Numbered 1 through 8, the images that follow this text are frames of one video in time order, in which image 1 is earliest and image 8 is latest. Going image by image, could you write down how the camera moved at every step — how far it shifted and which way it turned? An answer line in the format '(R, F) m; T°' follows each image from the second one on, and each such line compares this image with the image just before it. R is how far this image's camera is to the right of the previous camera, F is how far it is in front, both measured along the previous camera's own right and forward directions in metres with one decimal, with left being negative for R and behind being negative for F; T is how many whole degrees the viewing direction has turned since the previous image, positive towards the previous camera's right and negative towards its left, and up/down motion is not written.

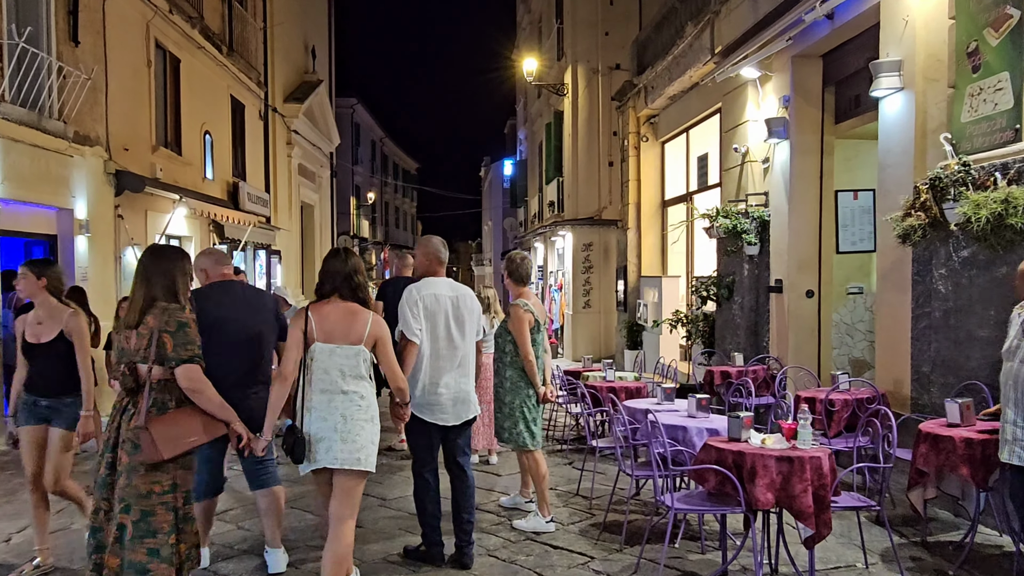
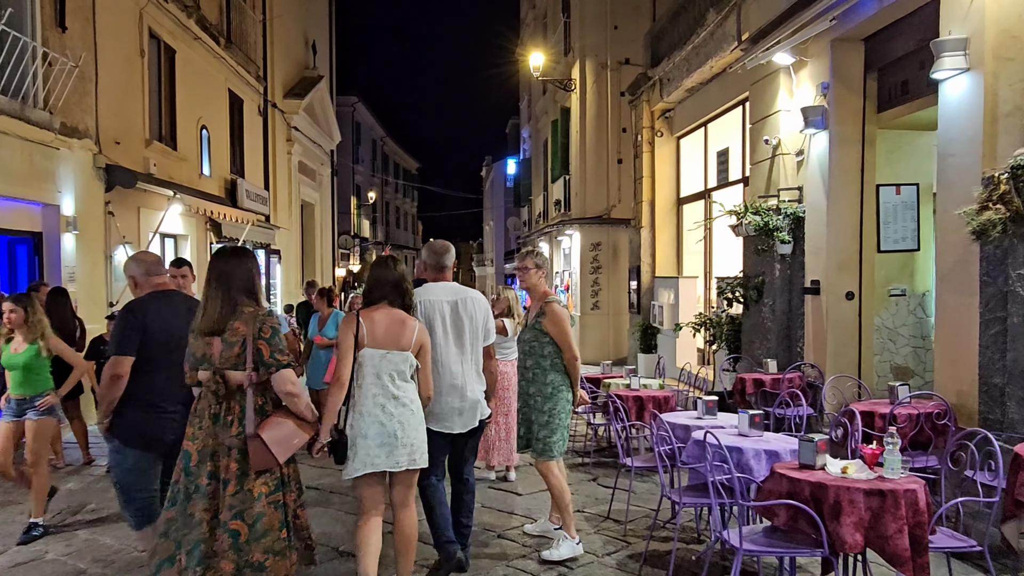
(-0.2, +0.5) m; 0°
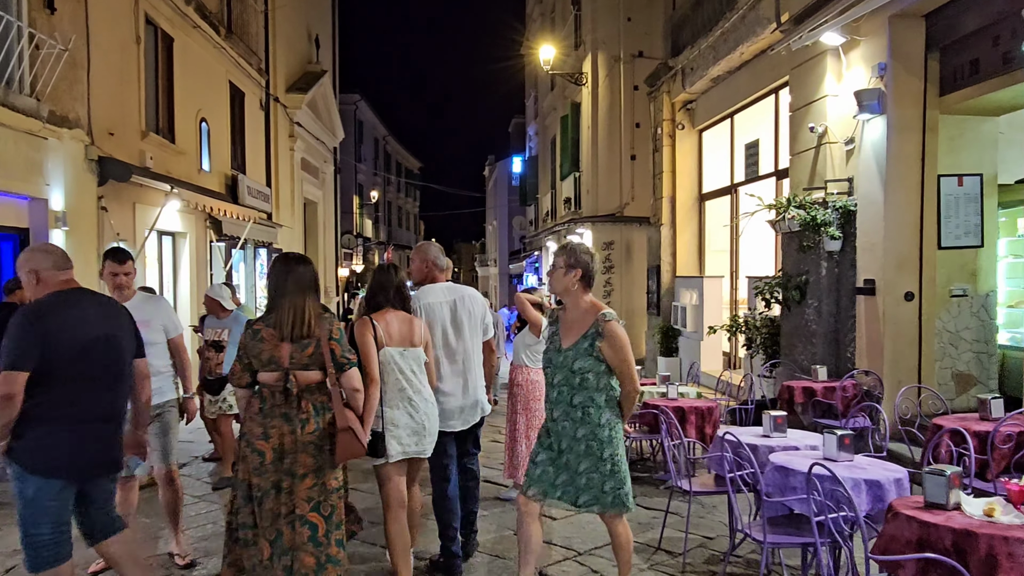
(-0.2, +0.6) m; 0°
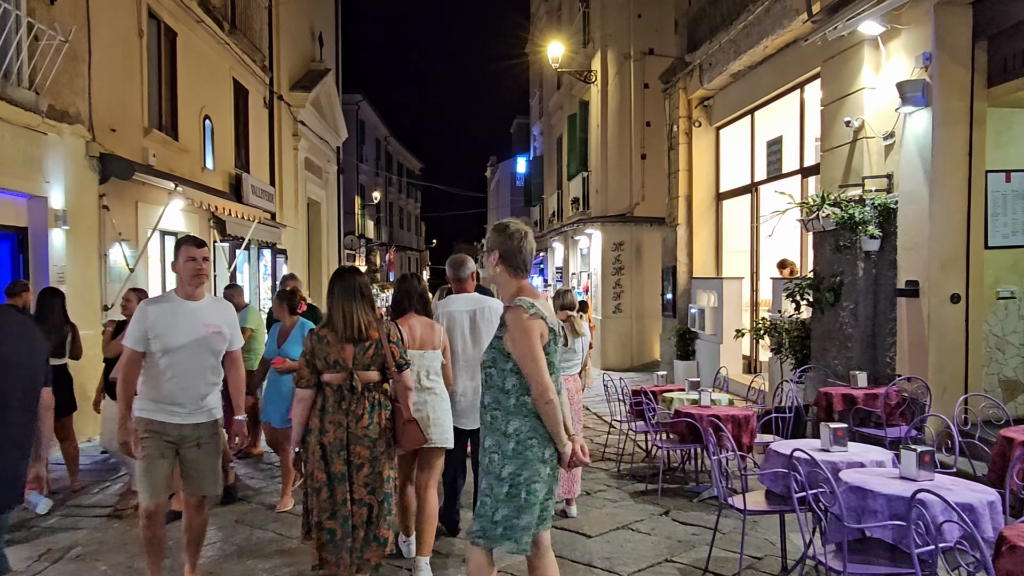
(-0.2, +0.3) m; 0°
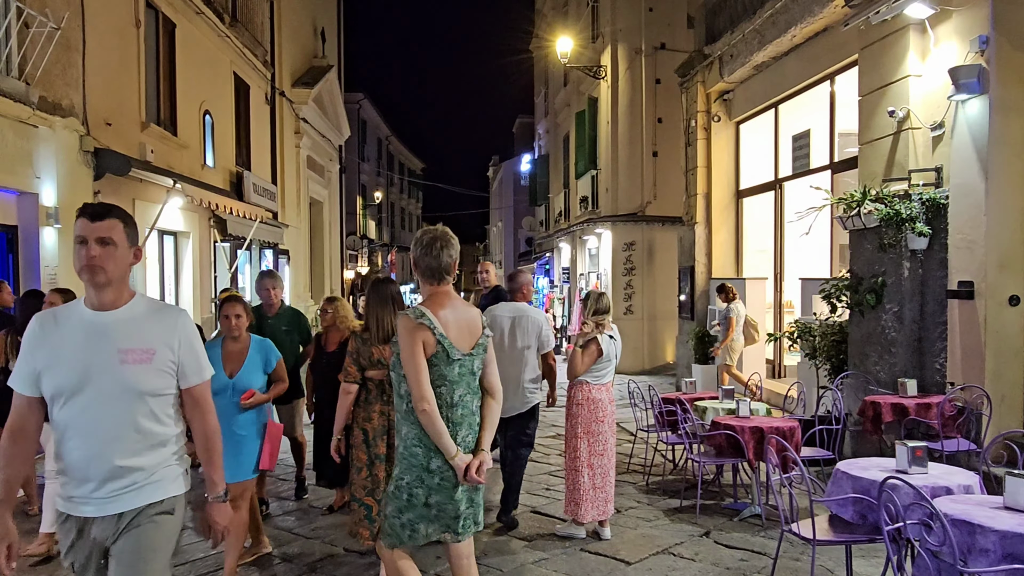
(-0.2, +0.4) m; 0°
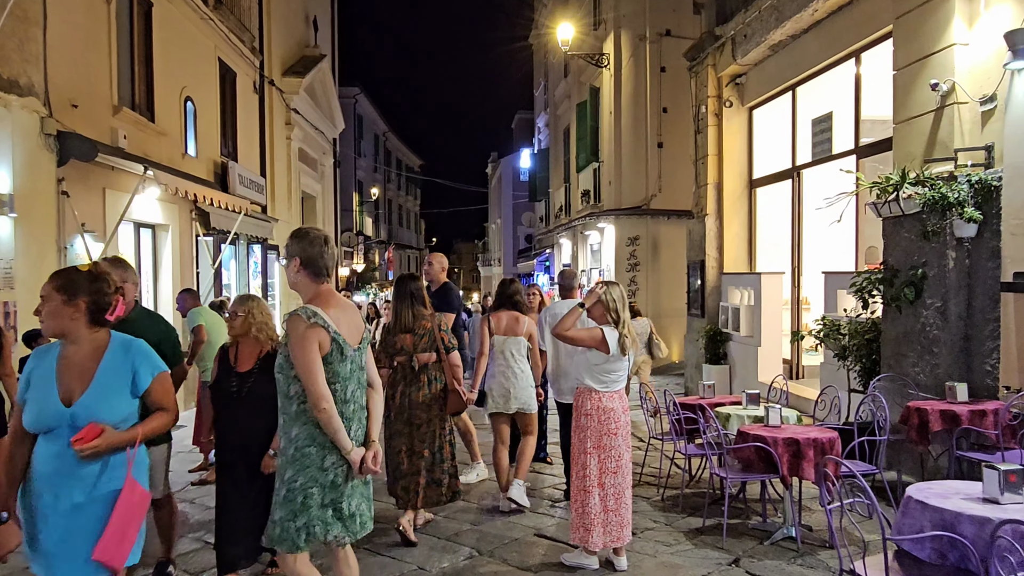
(0.0, +0.7) m; 0°
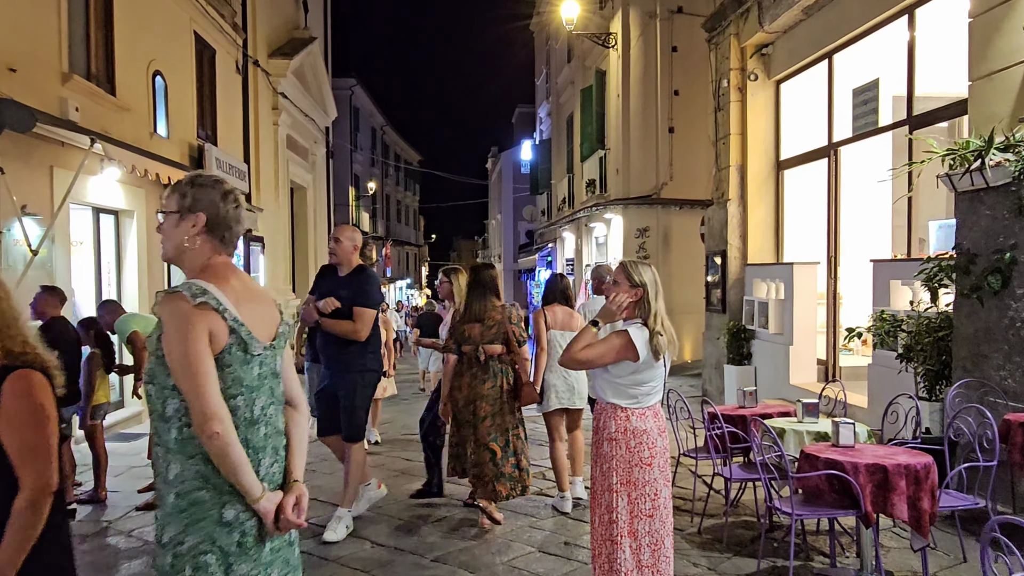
(0.0, +1.0) m; 0°
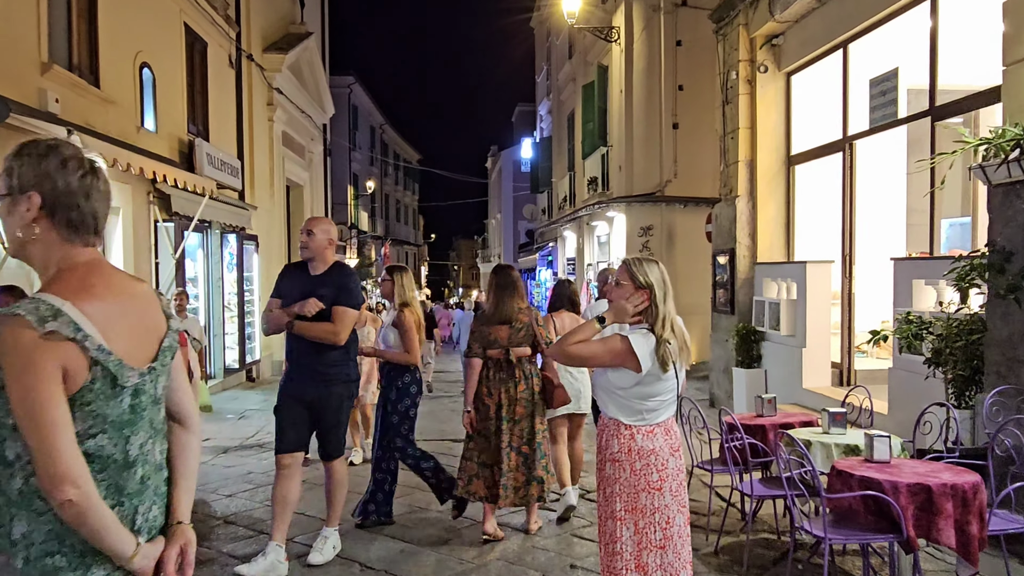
(0.0, +0.4) m; 0°
